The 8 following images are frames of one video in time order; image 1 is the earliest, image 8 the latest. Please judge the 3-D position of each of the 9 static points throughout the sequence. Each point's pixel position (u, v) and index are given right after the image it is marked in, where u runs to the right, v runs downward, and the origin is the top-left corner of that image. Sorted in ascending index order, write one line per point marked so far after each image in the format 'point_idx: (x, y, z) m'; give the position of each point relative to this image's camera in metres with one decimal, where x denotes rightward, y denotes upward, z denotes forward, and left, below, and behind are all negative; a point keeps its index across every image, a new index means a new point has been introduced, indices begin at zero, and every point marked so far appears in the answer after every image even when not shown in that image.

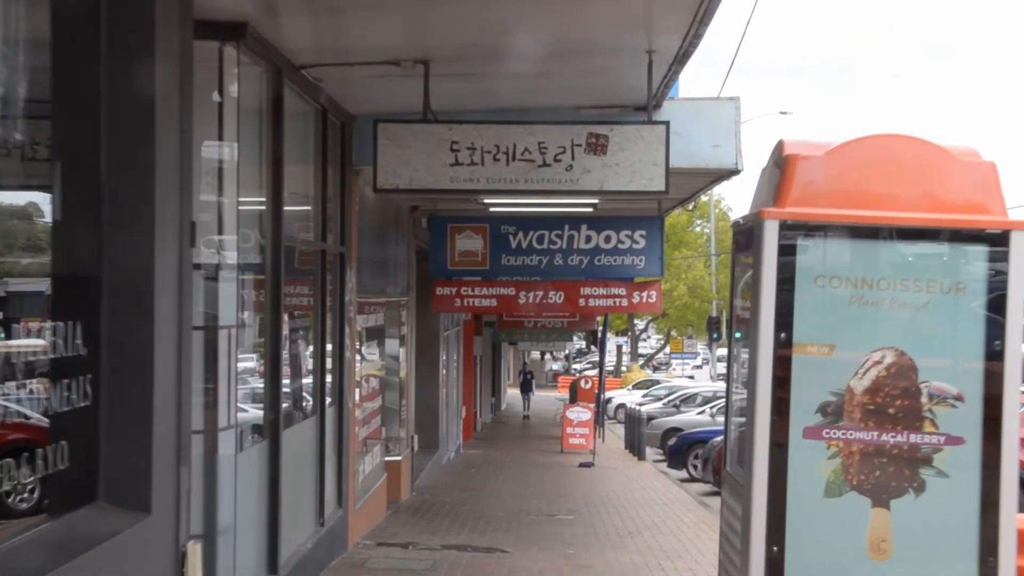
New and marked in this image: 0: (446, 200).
0: (-0.8, +1.1, +13.9) m
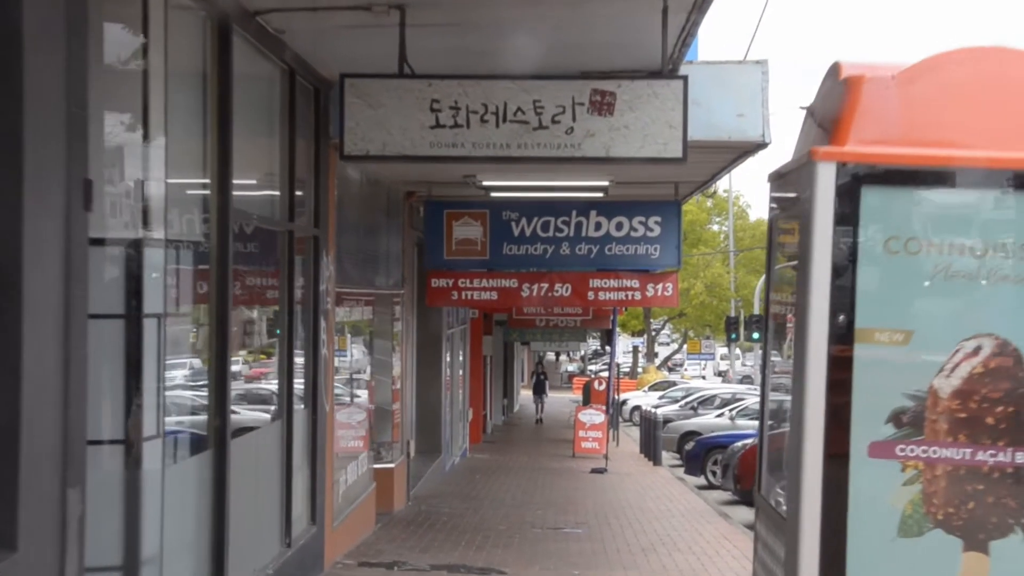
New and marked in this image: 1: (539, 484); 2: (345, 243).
0: (-0.8, +1.2, +12.8) m
1: (+0.4, -3.1, +17.8) m
2: (-1.6, +0.4, +10.6) m
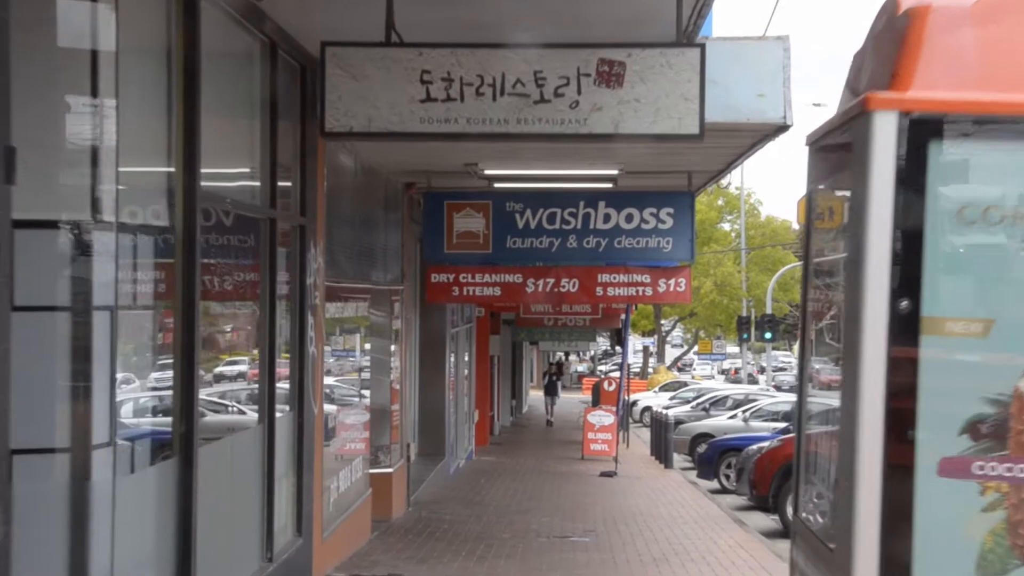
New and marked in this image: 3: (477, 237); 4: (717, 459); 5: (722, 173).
0: (-0.7, +1.2, +12.1) m
1: (+0.5, -3.1, +17.1) m
2: (-1.6, +0.5, +9.9) m
3: (-0.4, +0.5, +11.9) m
4: (+3.5, -2.9, +18.8) m
5: (+2.2, +1.2, +11.8) m
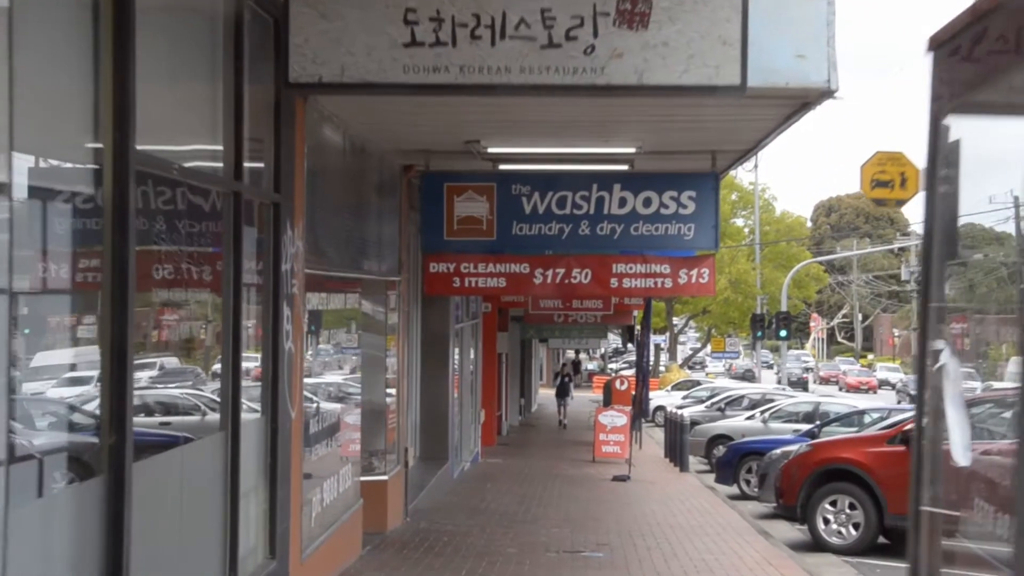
0: (-0.7, +1.3, +11.1) m
1: (+0.6, -3.0, +16.1) m
2: (-1.5, +0.6, +8.9) m
3: (-0.3, +0.6, +10.9) m
4: (+3.6, -2.8, +17.7) m
5: (+2.3, +1.3, +10.7) m
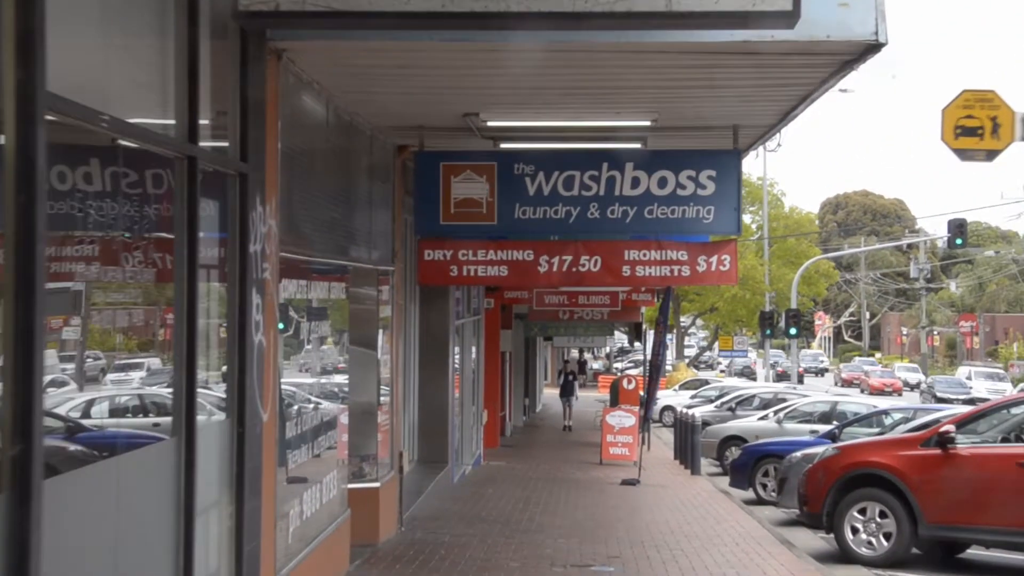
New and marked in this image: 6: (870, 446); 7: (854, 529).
0: (-0.7, +1.4, +10.1) m
1: (+0.7, -2.9, +15.1) m
2: (-1.5, +0.7, +8.0) m
3: (-0.3, +0.7, +9.9) m
4: (+3.6, -2.7, +16.8) m
5: (+2.3, +1.4, +9.7) m
6: (+3.8, -1.7, +11.7) m
7: (+3.6, -2.5, +11.7) m
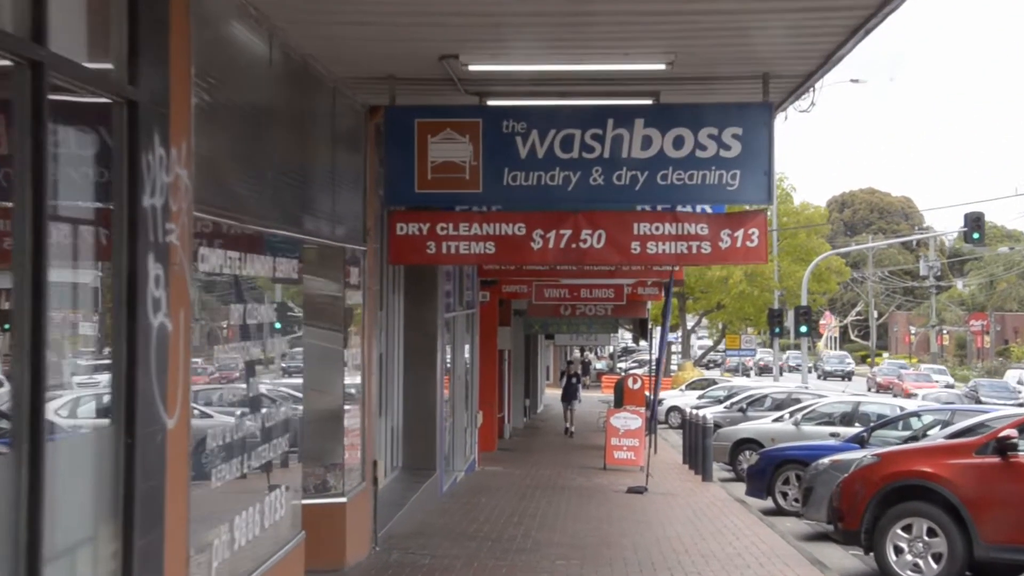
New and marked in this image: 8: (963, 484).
0: (-0.8, +1.6, +8.6) m
1: (+0.6, -2.7, +13.6) m
2: (-1.6, +0.8, +6.4) m
3: (-0.4, +0.9, +8.4) m
4: (+3.6, -2.5, +15.2) m
5: (+2.2, +1.6, +8.2) m
6: (+3.7, -1.5, +10.2) m
7: (+3.5, -2.4, +10.1) m
8: (+3.9, -1.7, +9.7) m
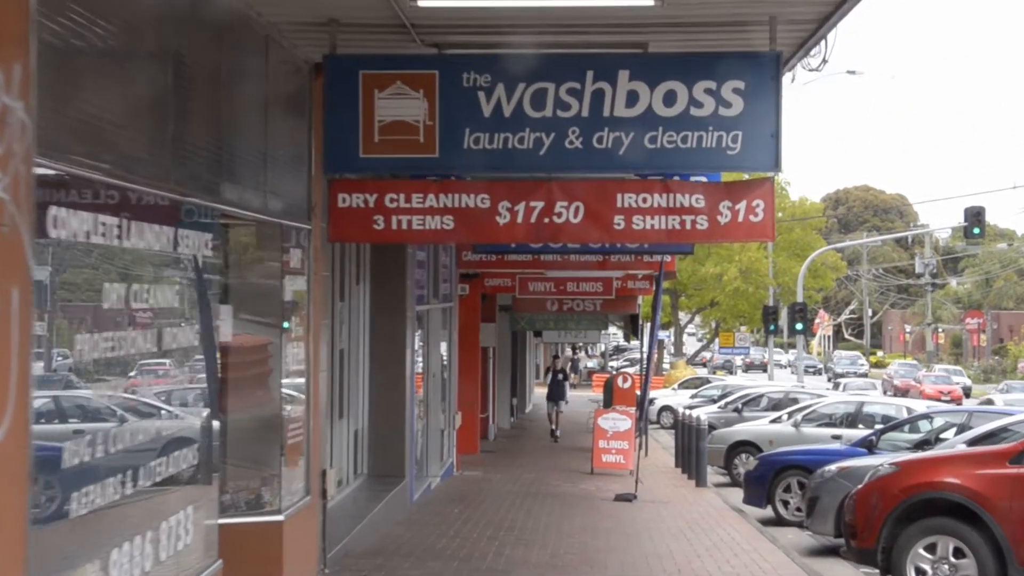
0: (-1.0, +1.7, +7.3) m
1: (+0.3, -2.6, +12.4) m
2: (-1.8, +0.9, +5.2) m
3: (-0.6, +1.0, +7.1) m
4: (+3.3, -2.4, +14.0) m
5: (+2.0, +1.7, +6.9) m
6: (+3.4, -1.4, +8.9) m
7: (+3.3, -2.3, +8.9) m
8: (+3.7, -1.6, +8.4) m
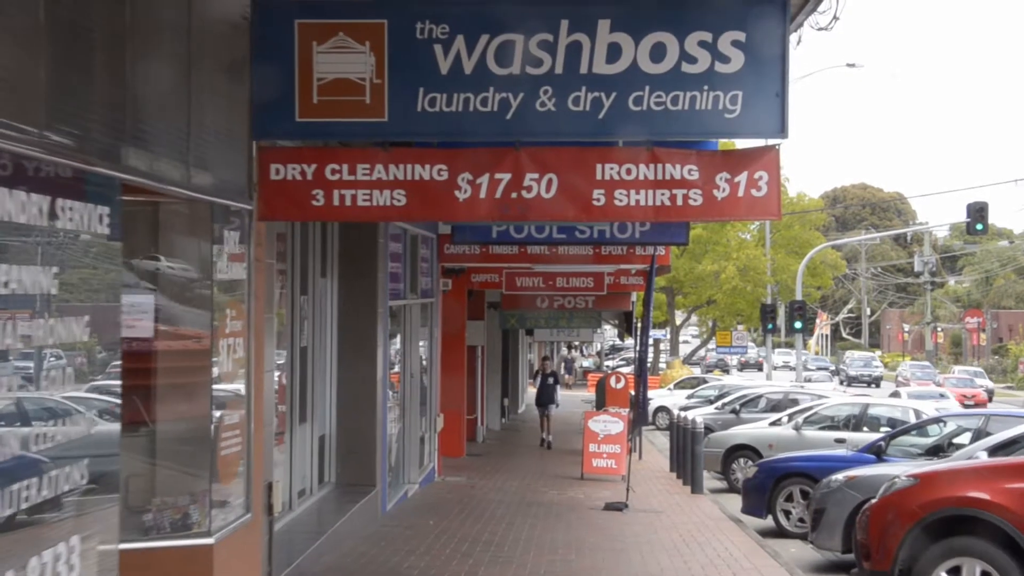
0: (-1.2, +1.8, +6.3) m
1: (+0.1, -2.6, +11.3) m
2: (-2.0, +1.0, +4.1) m
3: (-0.8, +1.1, +6.1) m
4: (+3.0, -2.3, +13.0) m
5: (+1.8, +1.7, +5.9) m
6: (+3.2, -1.3, +7.9) m
7: (+3.0, -2.2, +7.9) m
8: (+3.5, -1.5, +7.4) m
